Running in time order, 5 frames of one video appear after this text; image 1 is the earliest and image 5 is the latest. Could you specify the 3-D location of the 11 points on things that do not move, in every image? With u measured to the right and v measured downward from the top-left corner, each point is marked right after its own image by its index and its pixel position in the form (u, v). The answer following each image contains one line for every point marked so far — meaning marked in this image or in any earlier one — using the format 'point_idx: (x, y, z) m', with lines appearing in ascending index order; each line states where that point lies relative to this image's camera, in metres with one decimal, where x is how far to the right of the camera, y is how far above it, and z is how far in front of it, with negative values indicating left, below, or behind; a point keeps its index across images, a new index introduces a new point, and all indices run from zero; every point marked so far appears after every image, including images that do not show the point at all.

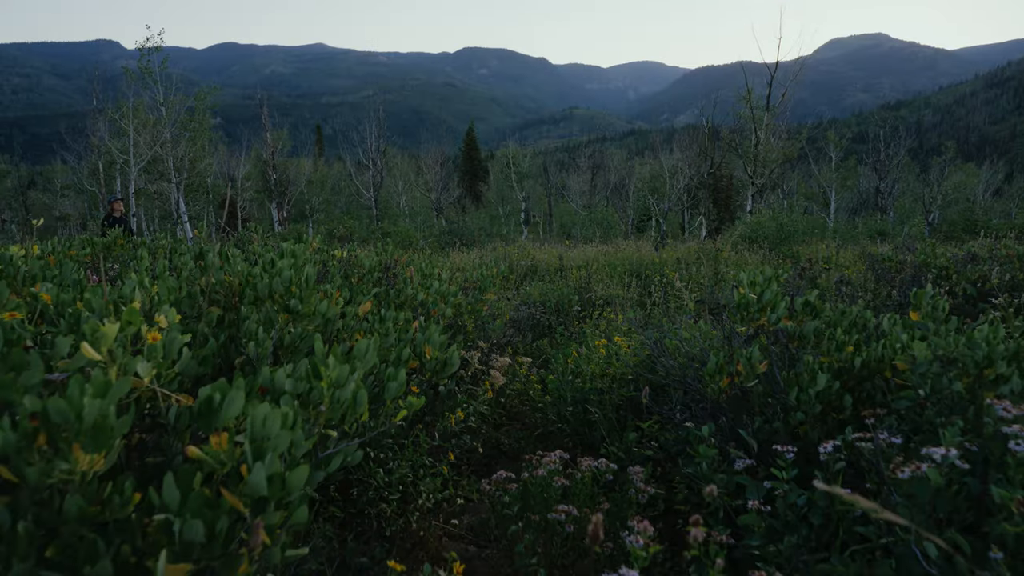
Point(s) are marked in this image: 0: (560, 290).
0: (+0.6, 0.0, +9.7) m
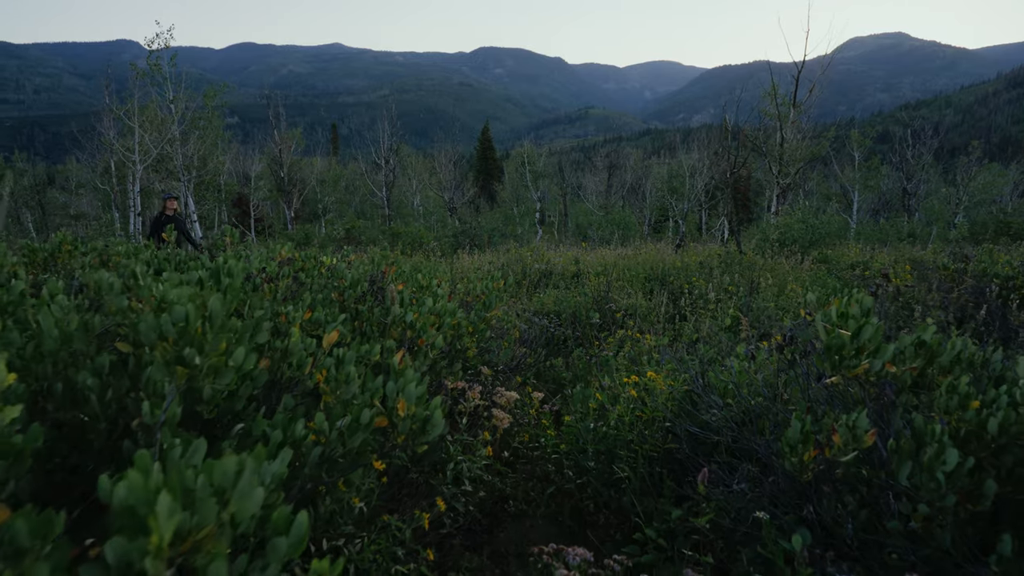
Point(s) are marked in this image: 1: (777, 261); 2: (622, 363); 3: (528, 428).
0: (+0.8, -0.1, +8.9) m
1: (+4.4, +0.5, +12.7) m
2: (+0.8, -0.6, +5.4) m
3: (+0.1, -0.8, +4.1) m
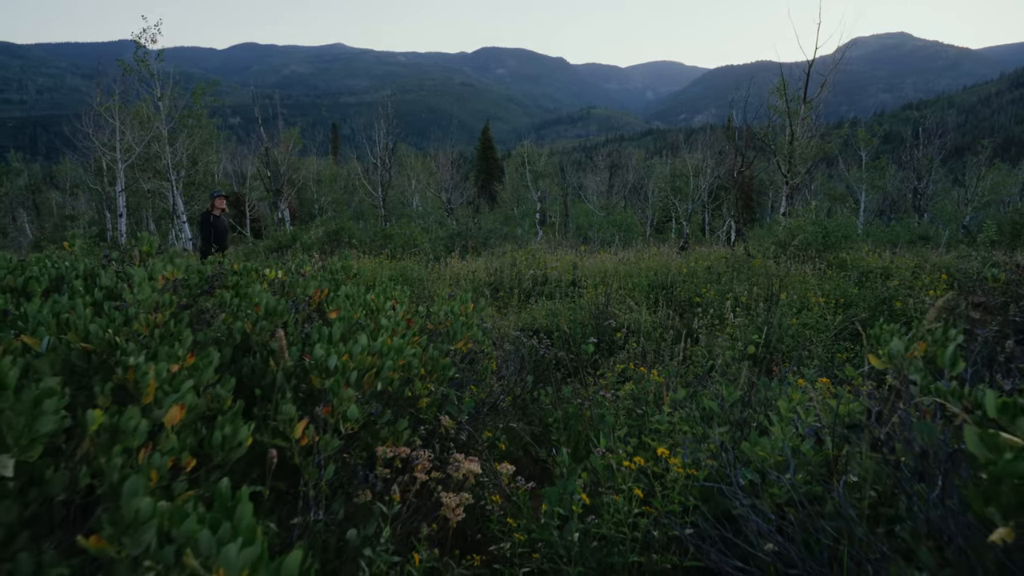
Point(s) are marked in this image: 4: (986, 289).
0: (+0.6, -0.3, +7.8) m
1: (+4.3, +0.3, +11.6) m
2: (+0.6, -0.7, +4.3) m
3: (-0.1, -0.9, +3.0) m
4: (+4.7, 0.0, +7.5) m
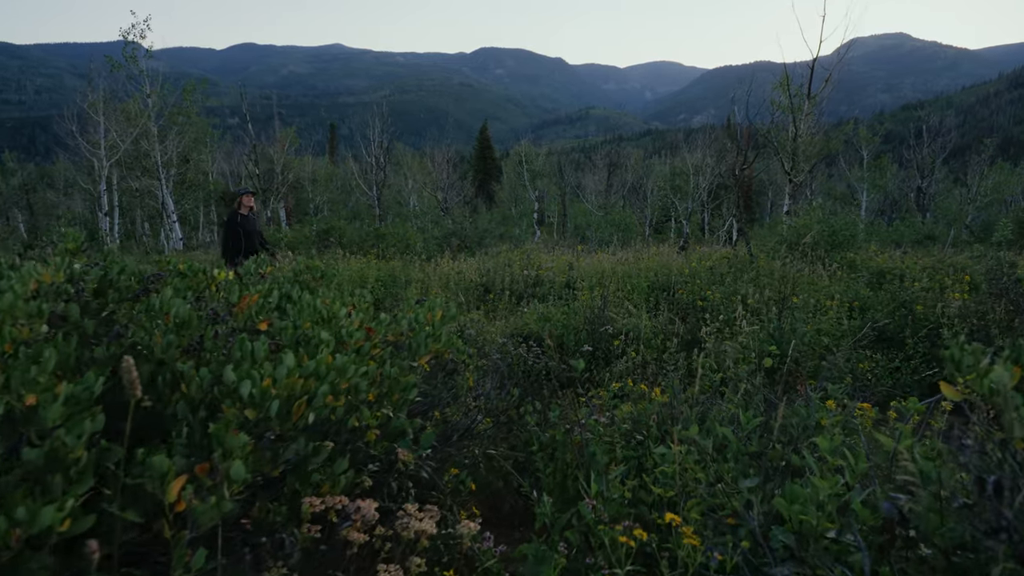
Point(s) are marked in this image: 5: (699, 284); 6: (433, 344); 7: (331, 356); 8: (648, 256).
0: (+0.5, -0.3, +7.1) m
1: (+4.2, +0.3, +11.0) m
2: (+0.5, -0.7, +3.6) m
3: (-0.2, -0.9, +2.3) m
4: (+4.6, 0.0, +6.8) m
5: (+2.3, 0.0, +9.4) m
6: (-0.4, -0.3, +3.9) m
7: (-0.7, -0.3, +2.9) m
8: (+2.6, +0.6, +14.5) m
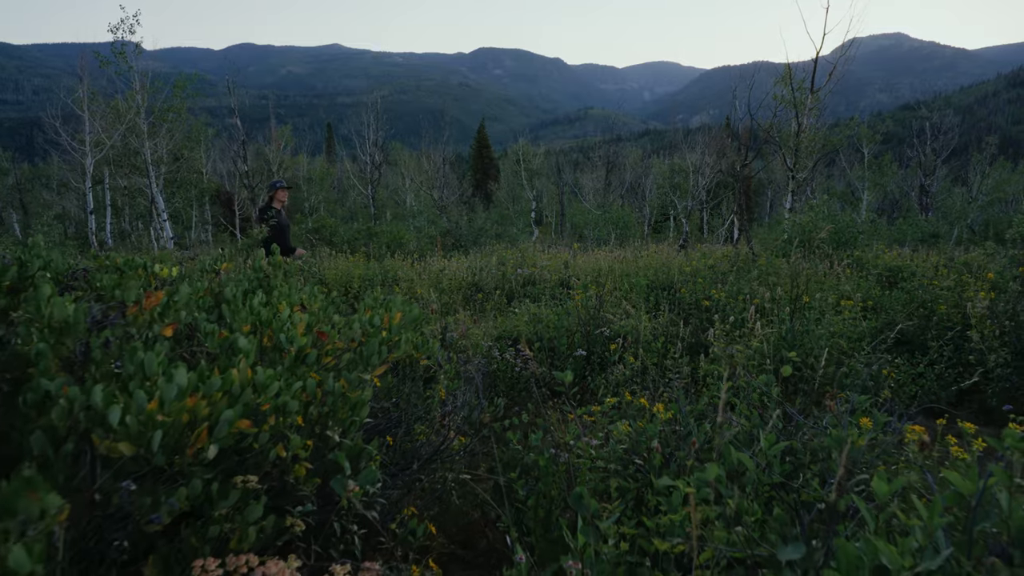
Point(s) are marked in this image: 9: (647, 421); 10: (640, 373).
0: (+0.4, -0.3, +6.5) m
1: (+4.1, +0.3, +10.4) m
2: (+0.4, -0.7, +3.0) m
3: (-0.3, -0.9, +1.7) m
4: (+4.5, 0.0, +6.2) m
5: (+2.2, +0.1, +8.8) m
6: (-0.5, -0.3, +3.3) m
7: (-0.8, -0.2, +2.3) m
8: (+2.5, +0.6, +13.9) m
9: (+0.6, -0.6, +3.4) m
10: (+0.9, -0.5, +5.0) m
